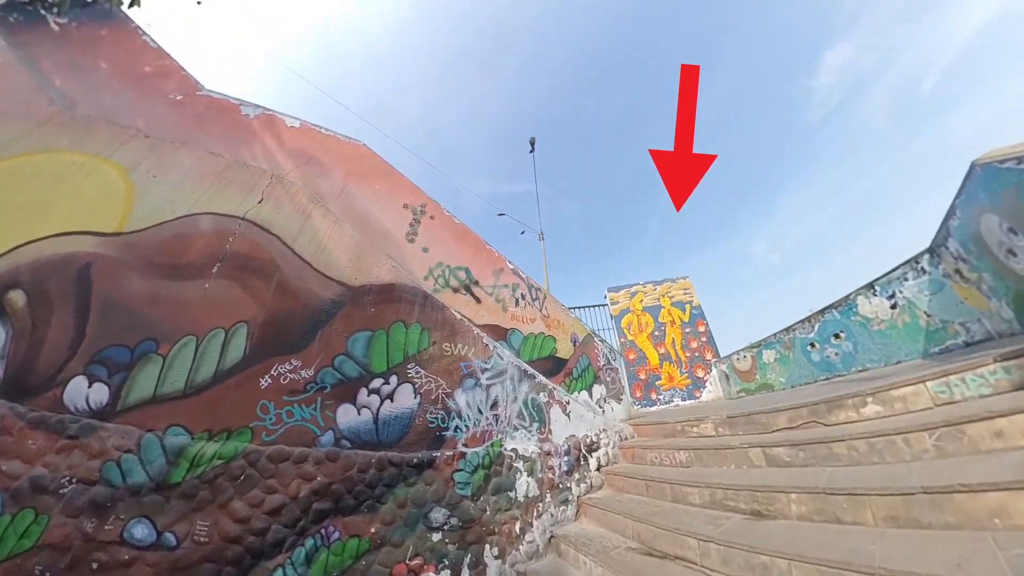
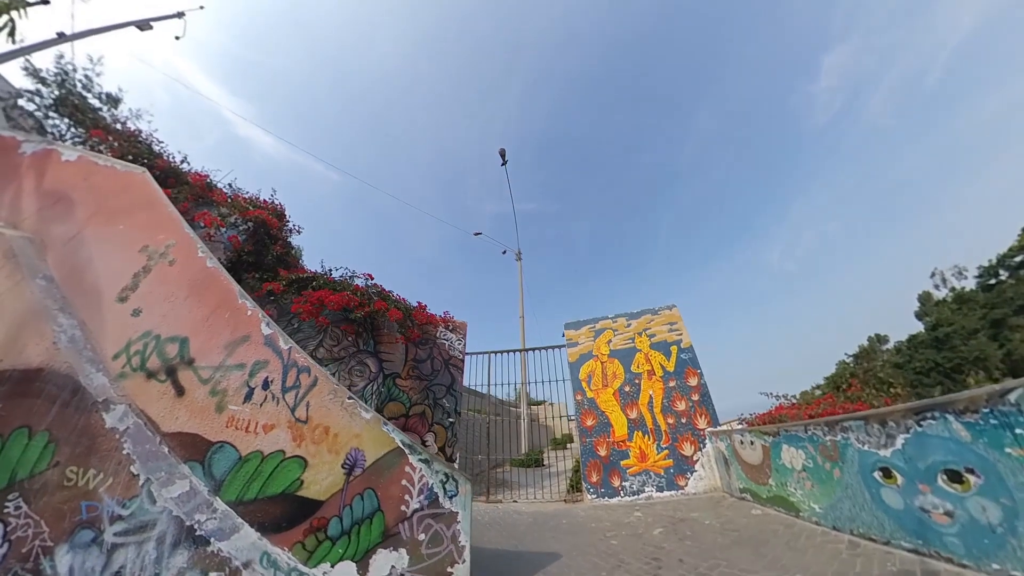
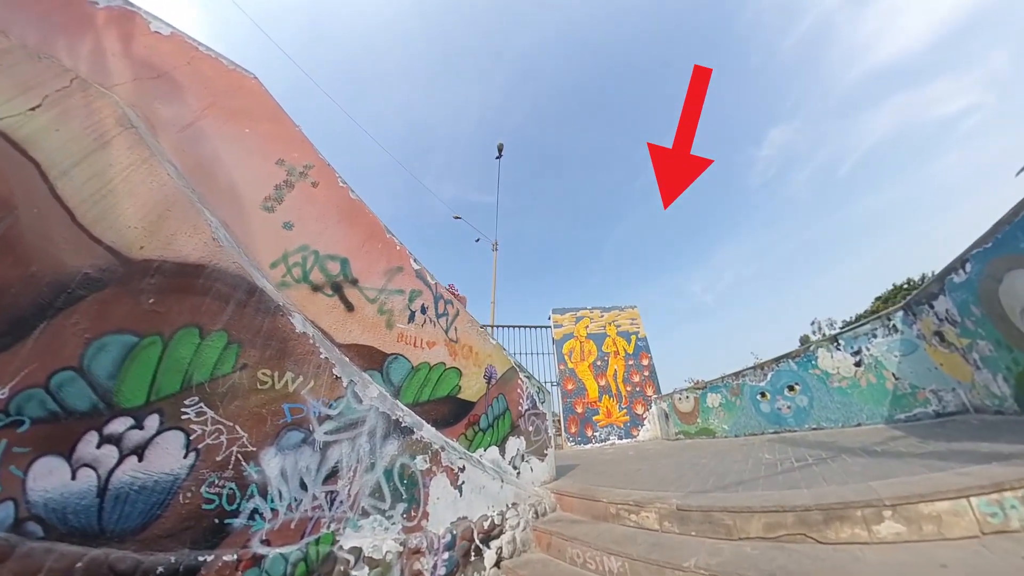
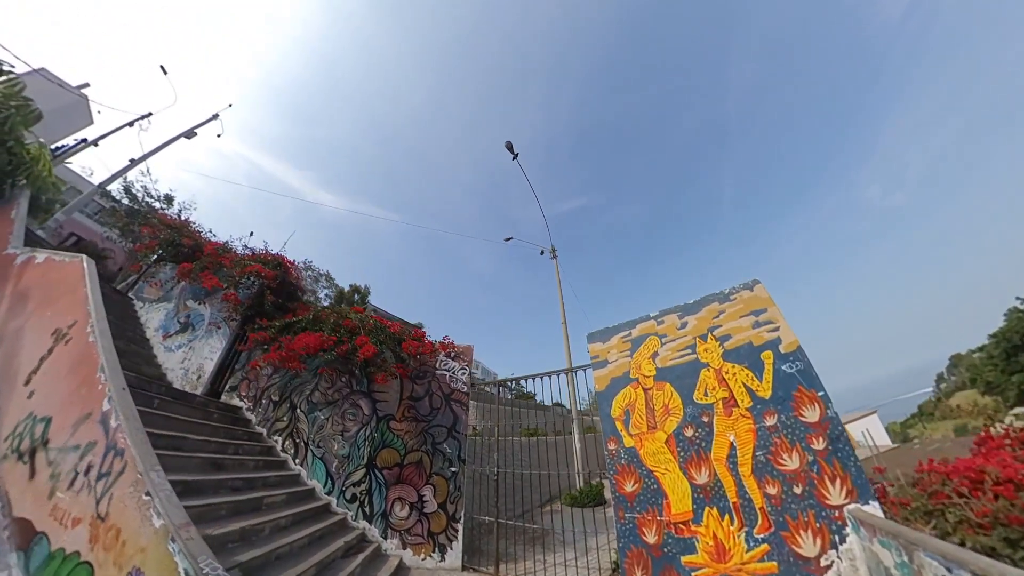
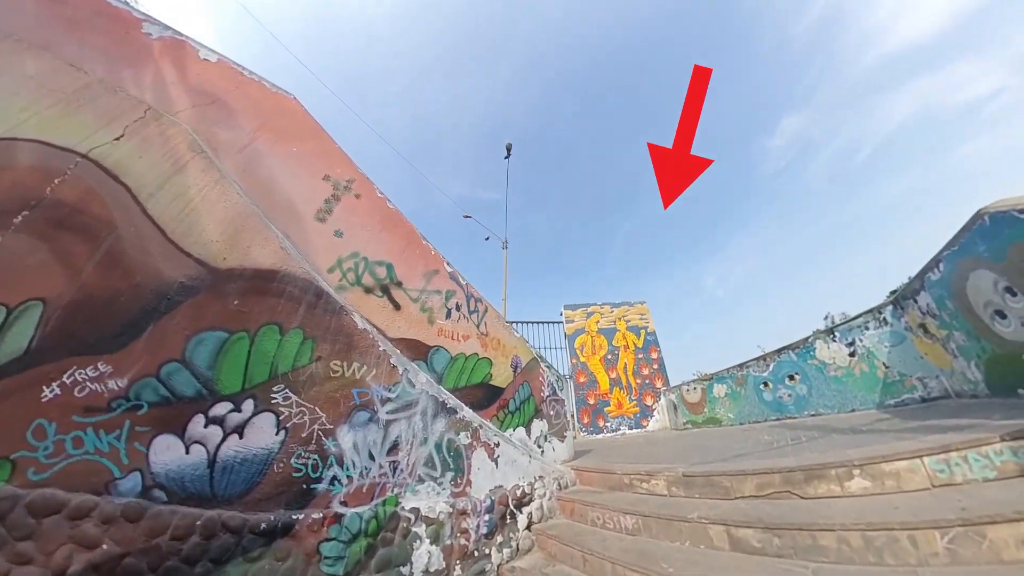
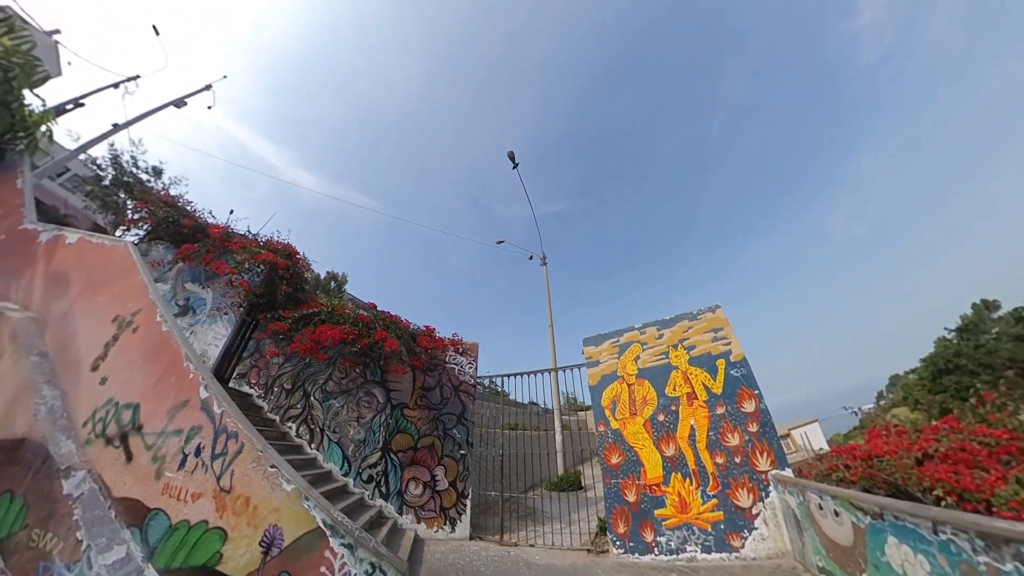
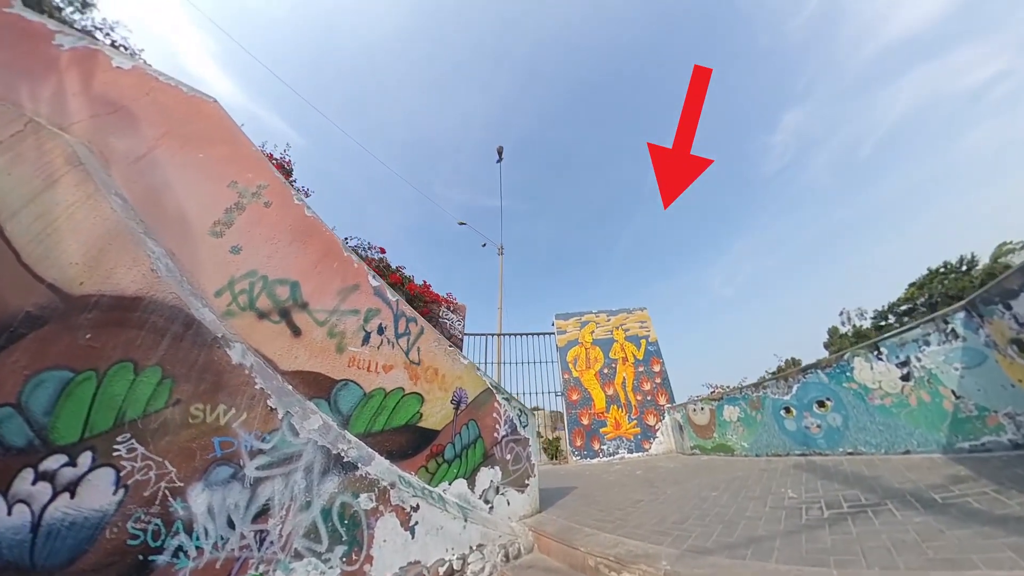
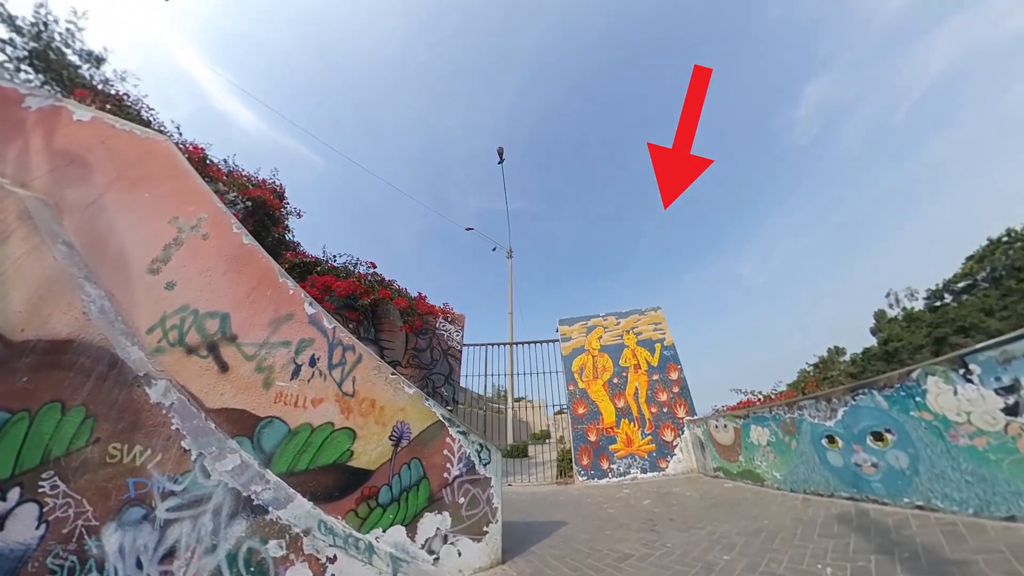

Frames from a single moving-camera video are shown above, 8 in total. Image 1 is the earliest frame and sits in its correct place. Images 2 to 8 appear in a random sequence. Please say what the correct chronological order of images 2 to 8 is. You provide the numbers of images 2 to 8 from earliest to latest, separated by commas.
5, 3, 7, 8, 2, 6, 4
